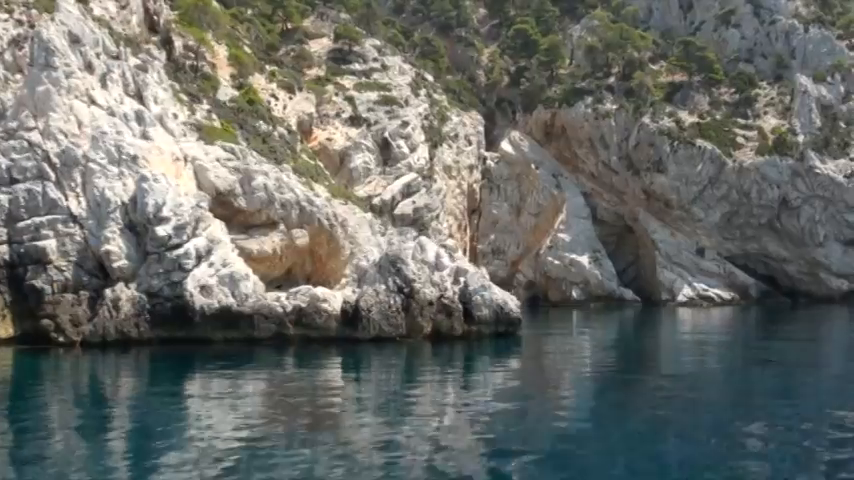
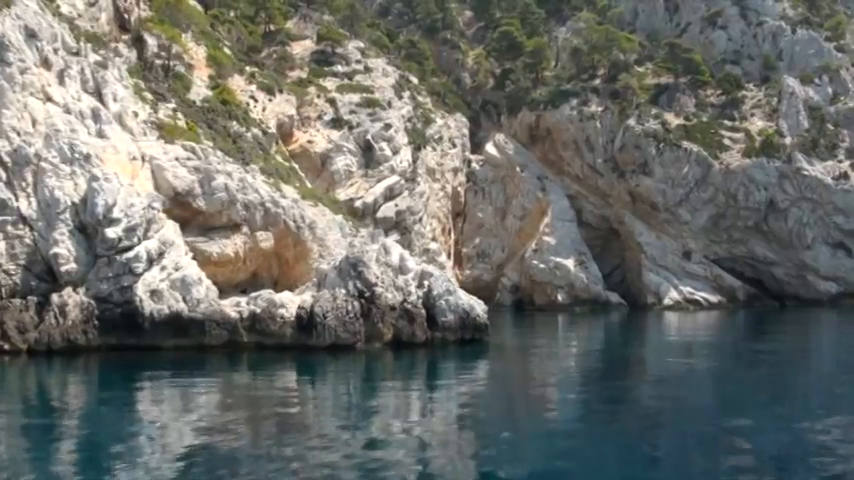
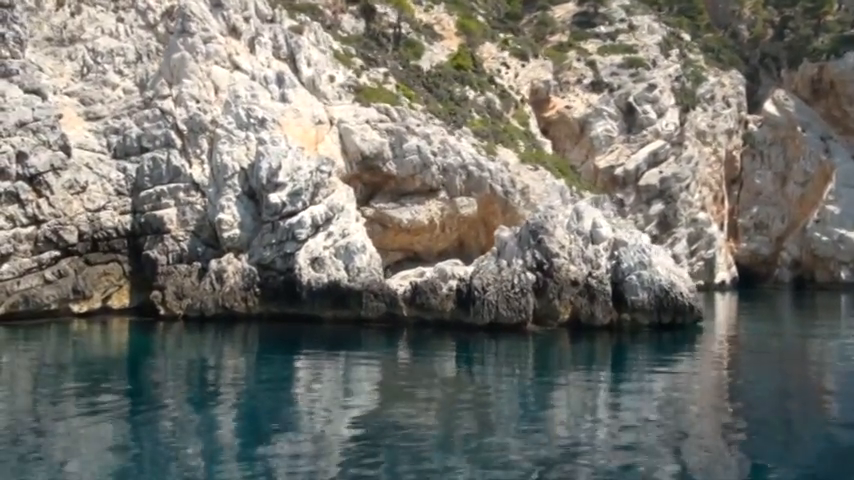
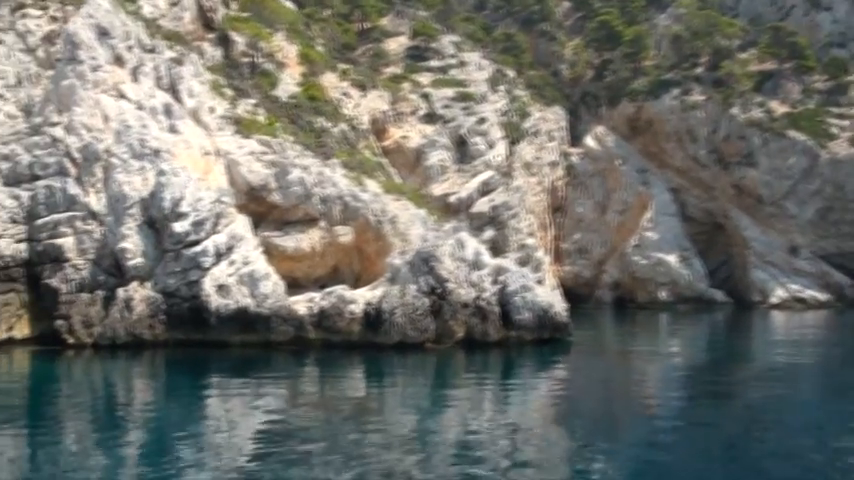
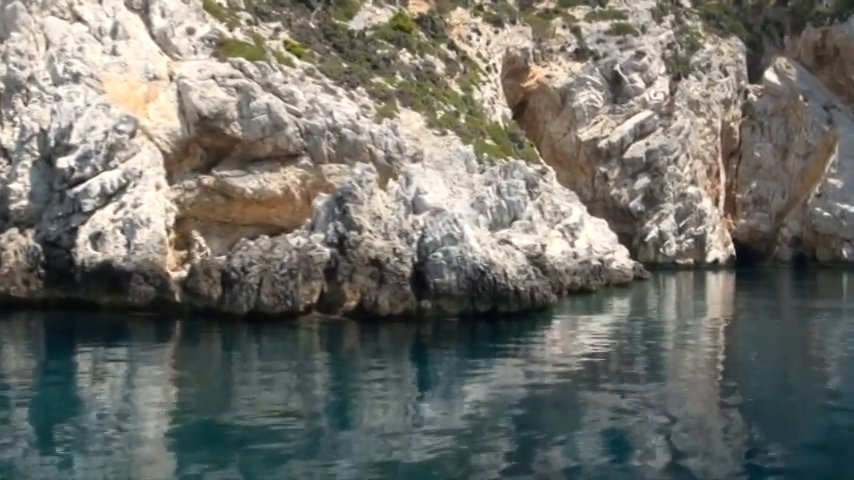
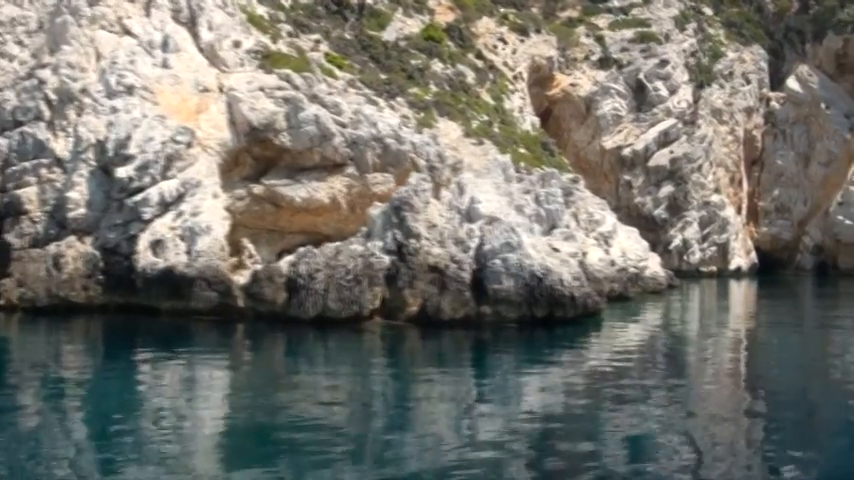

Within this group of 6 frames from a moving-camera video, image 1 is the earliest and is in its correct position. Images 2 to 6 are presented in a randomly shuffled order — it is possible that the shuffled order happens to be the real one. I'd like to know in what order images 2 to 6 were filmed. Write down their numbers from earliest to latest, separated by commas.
2, 4, 3, 6, 5
